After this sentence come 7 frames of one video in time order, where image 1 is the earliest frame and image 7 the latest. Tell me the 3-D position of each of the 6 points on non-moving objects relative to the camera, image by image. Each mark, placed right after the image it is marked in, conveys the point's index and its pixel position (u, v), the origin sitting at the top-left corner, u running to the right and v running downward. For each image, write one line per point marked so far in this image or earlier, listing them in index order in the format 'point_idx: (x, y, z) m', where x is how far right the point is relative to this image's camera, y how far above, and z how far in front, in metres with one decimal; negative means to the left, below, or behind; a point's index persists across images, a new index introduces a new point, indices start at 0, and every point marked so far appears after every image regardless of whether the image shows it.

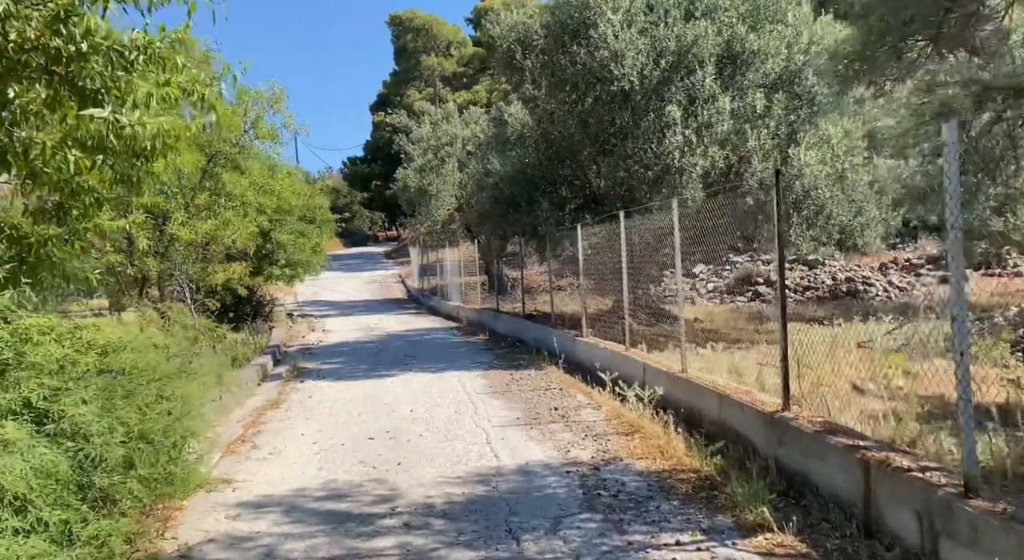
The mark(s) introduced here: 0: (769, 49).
0: (+3.6, +3.3, +12.3) m
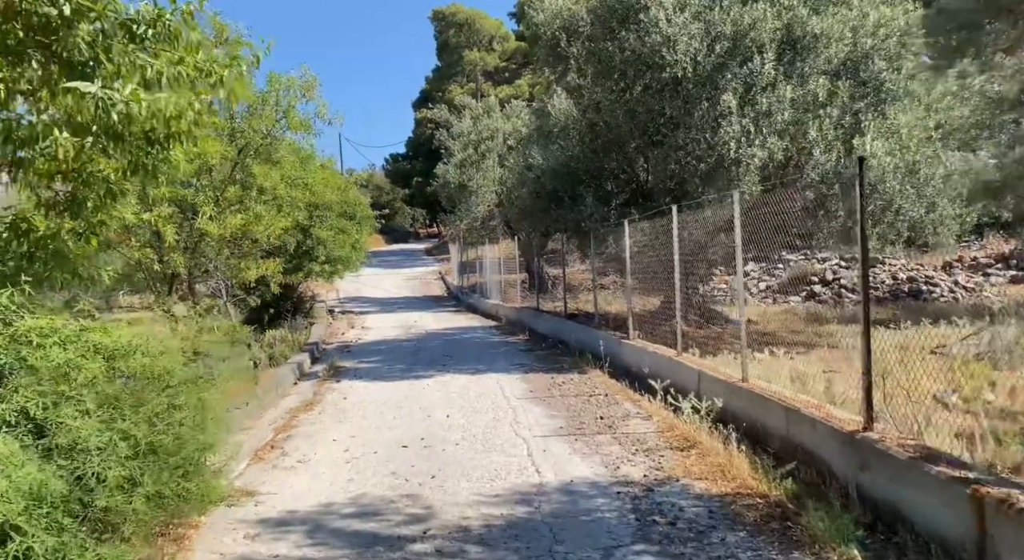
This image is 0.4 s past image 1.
0: (+4.2, +3.3, +11.5) m
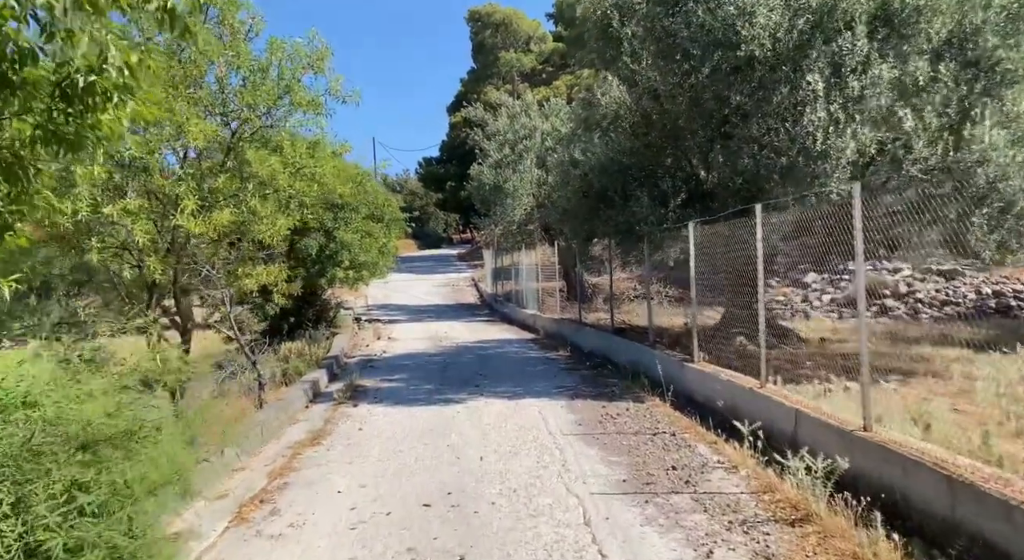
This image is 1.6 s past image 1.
0: (+4.8, +3.1, +9.8) m
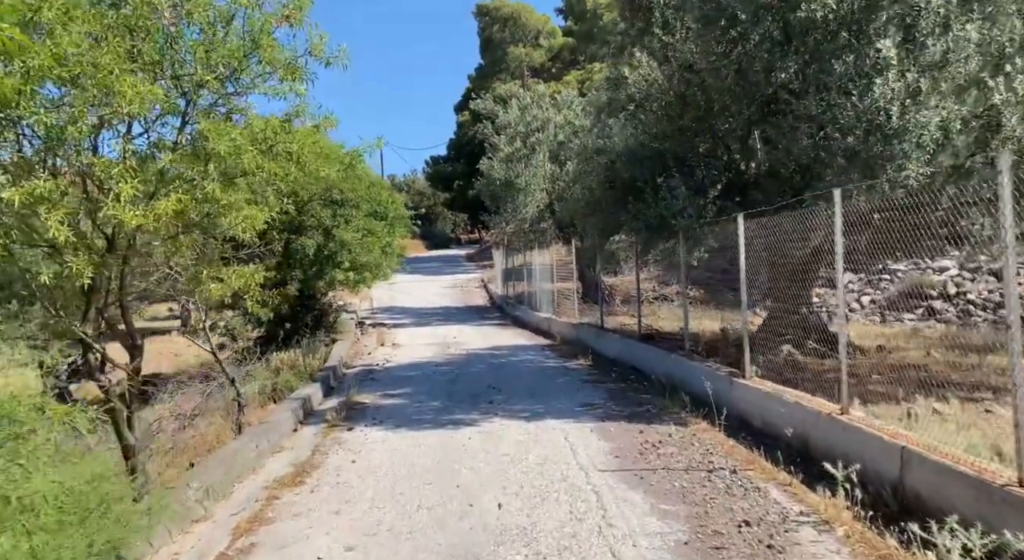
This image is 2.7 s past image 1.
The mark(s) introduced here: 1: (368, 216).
0: (+4.9, +3.1, +8.3) m
1: (-3.0, +1.4, +18.3) m
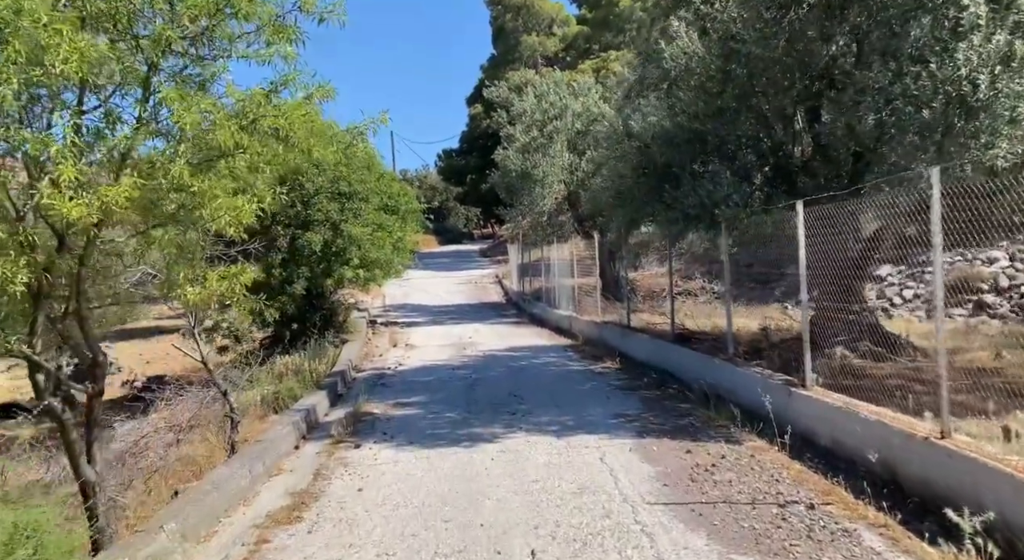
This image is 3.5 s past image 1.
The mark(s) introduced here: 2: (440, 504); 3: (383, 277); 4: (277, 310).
0: (+5.1, +3.1, +7.2) m
1: (-2.7, +1.4, +17.3) m
2: (-0.5, -1.5, +6.0) m
3: (-2.6, +0.1, +17.6) m
4: (-4.2, -0.5, +15.8) m
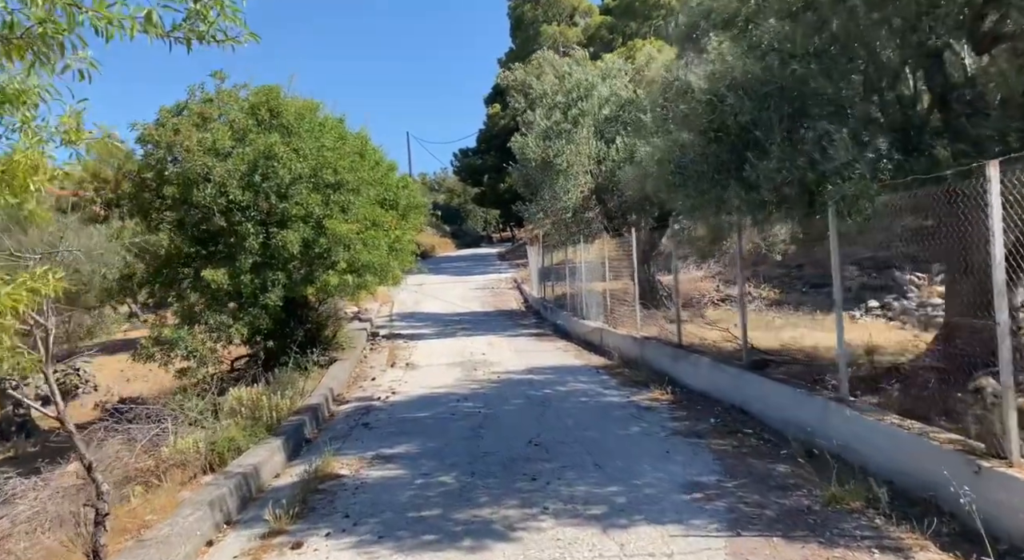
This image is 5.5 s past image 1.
0: (+5.2, +3.1, +4.3) m
1: (-2.3, +1.3, +14.6) m
2: (-0.4, -1.6, +3.2) m
3: (-2.3, -0.1, +14.9) m
4: (-3.9, -0.7, +13.1) m
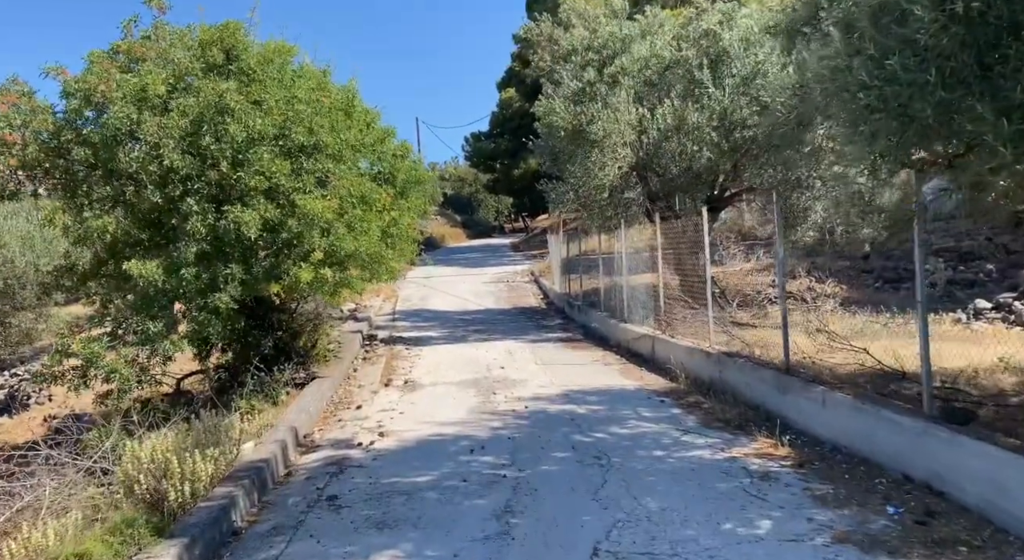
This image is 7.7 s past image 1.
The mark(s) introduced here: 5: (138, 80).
0: (+5.5, +3.1, +0.9) m
1: (-2.0, +1.4, +11.3) m
2: (-0.2, -1.6, -0.1) m
3: (-1.9, 0.0, +11.6) m
4: (-3.6, -0.6, +9.8) m
5: (-4.1, +2.2, +9.6) m
